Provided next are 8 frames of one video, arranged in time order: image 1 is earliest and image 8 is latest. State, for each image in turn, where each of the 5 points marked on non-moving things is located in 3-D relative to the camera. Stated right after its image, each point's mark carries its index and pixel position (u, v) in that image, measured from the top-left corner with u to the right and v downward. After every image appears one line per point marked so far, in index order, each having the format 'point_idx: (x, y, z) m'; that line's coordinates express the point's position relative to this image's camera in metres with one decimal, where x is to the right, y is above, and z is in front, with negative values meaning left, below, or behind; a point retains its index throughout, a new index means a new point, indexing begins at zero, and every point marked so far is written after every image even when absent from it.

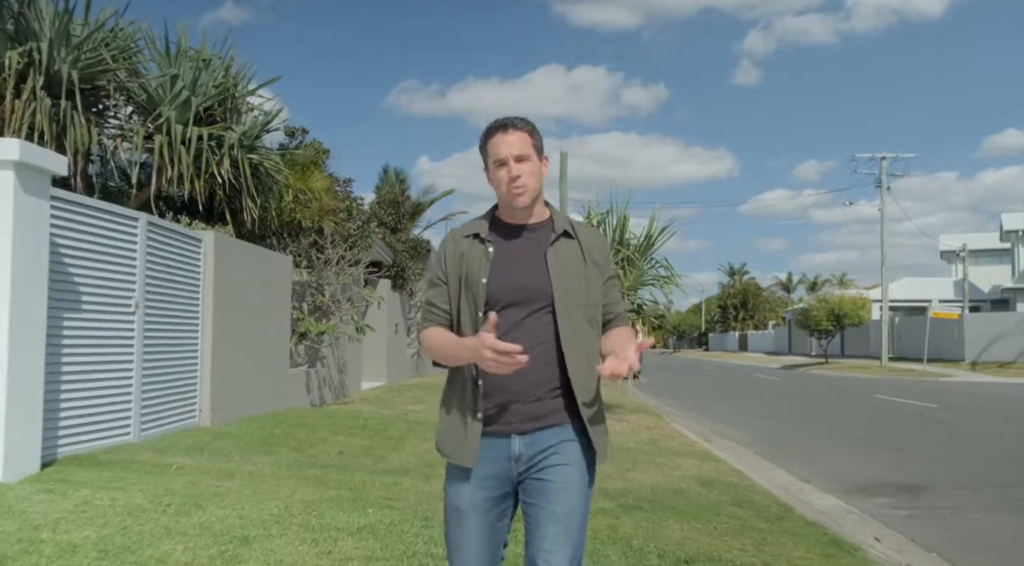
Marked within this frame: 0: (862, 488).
0: (+3.5, -2.0, +7.1) m
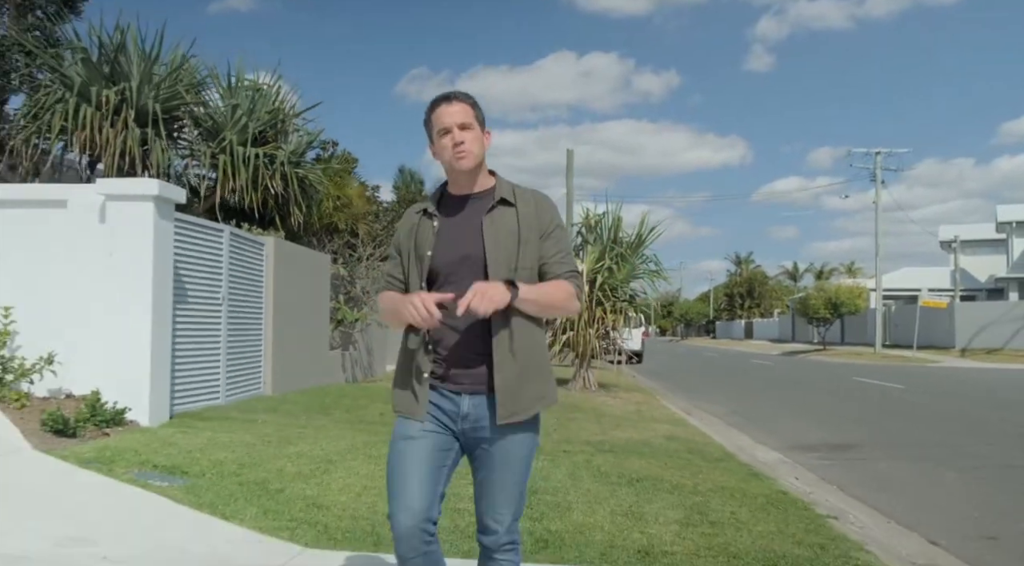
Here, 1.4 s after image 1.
0: (+3.6, -2.0, +8.8) m
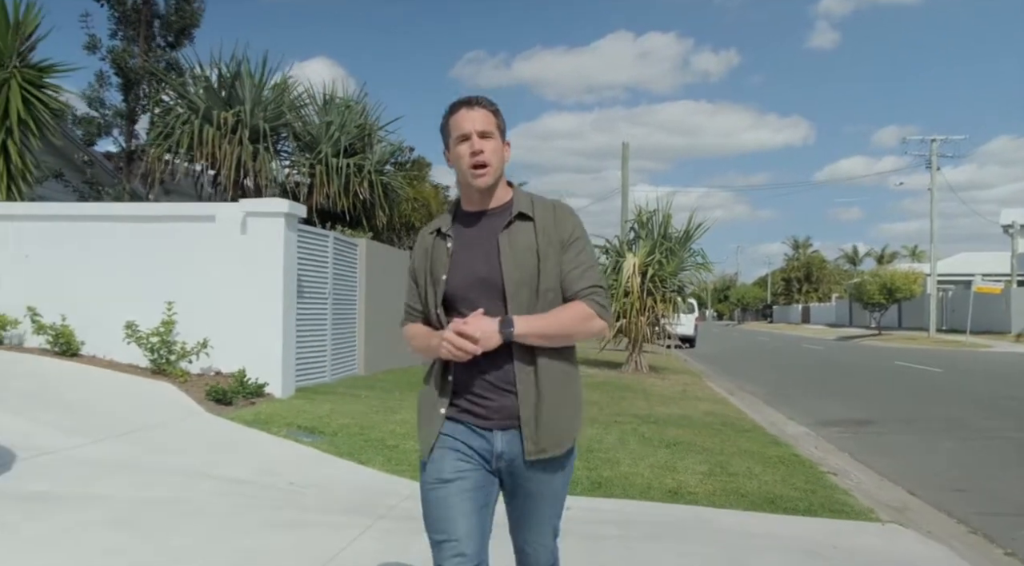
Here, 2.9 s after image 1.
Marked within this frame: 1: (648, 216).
0: (+4.4, -1.9, +9.9) m
1: (+3.0, +1.5, +15.4) m
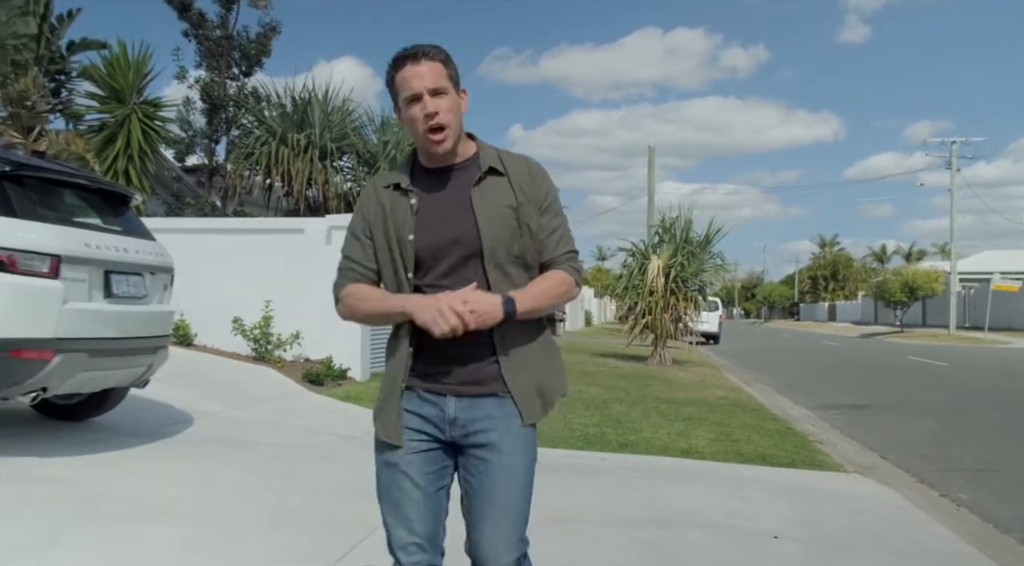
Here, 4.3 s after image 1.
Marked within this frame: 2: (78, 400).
0: (+5.1, -1.9, +11.2) m
1: (+3.8, +1.5, +16.7) m
2: (-3.5, -0.9, +5.6) m
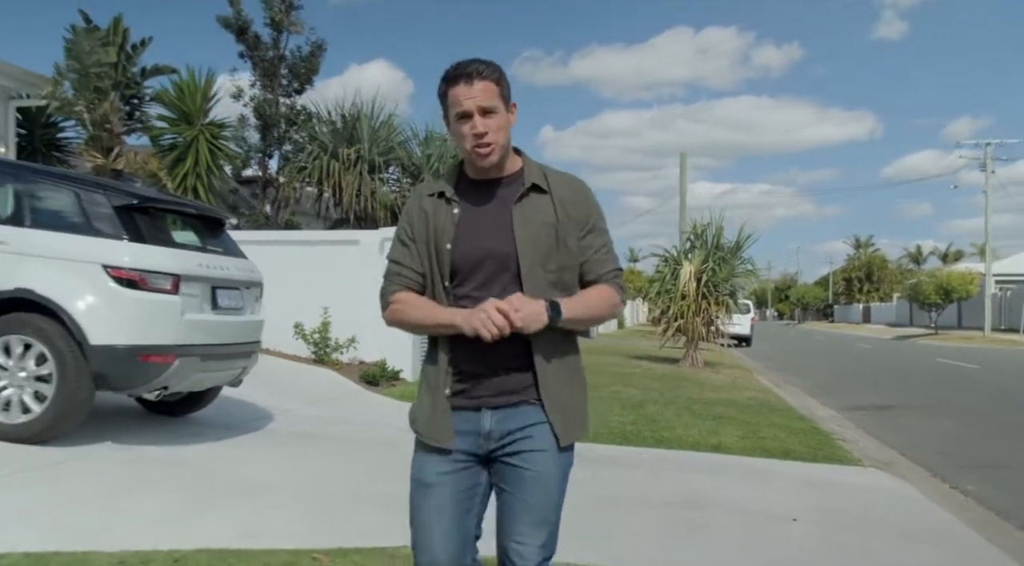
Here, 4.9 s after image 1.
0: (+5.7, -2.0, +11.7) m
1: (+4.7, +1.3, +17.3) m
2: (-3.1, -1.1, +6.4) m
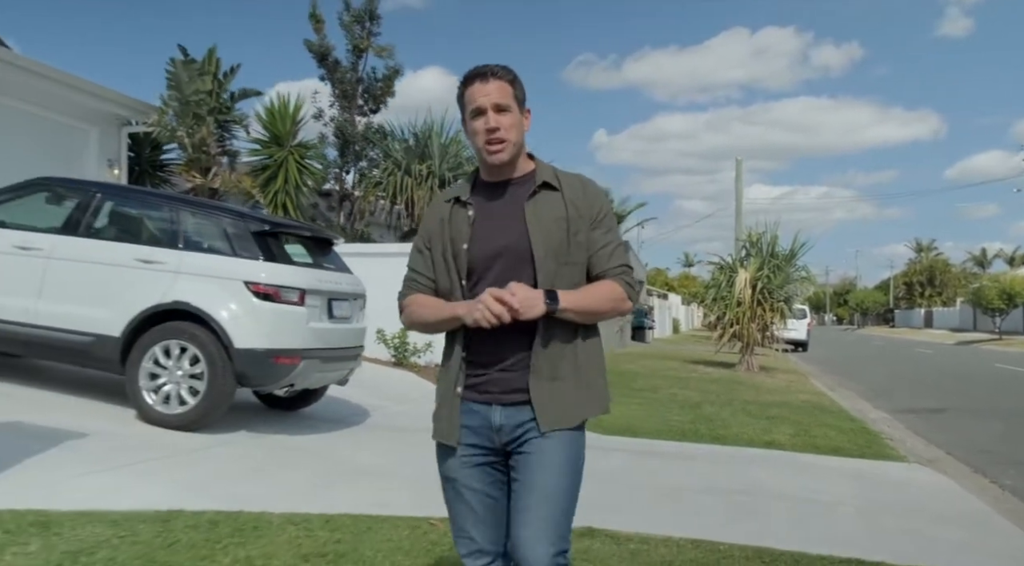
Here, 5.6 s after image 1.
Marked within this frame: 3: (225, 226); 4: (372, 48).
0: (+6.8, -2.2, +12.0) m
1: (+6.2, +1.2, +17.7) m
2: (-2.3, -1.2, +7.4) m
3: (-2.7, +0.5, +6.5) m
4: (-3.4, +5.8, +17.3) m
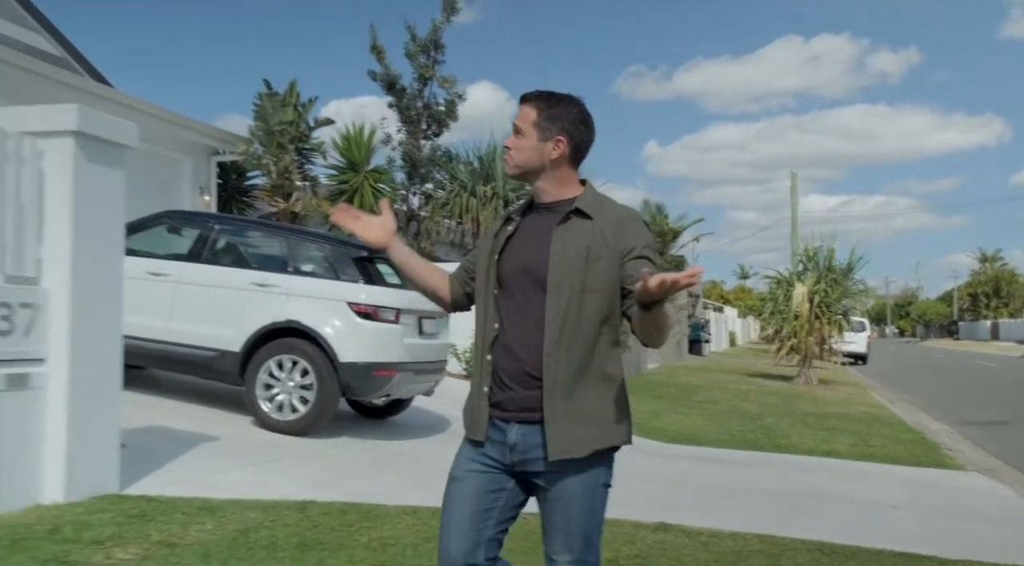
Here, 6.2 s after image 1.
0: (+7.9, -2.4, +12.1) m
1: (+7.7, +0.9, +17.9) m
2: (-1.5, -1.4, +8.2) m
3: (-1.9, +0.3, +7.3) m
4: (-1.9, +5.4, +18.2) m
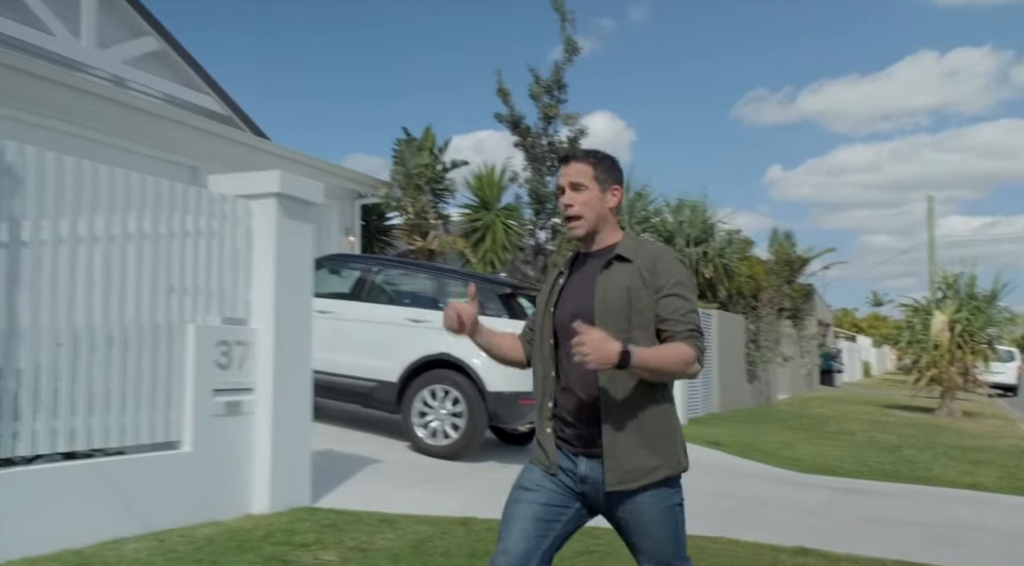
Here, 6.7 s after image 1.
0: (+10.1, -2.8, +11.2) m
1: (+10.8, +0.2, +17.1) m
2: (+0.2, -1.9, +8.9) m
3: (-0.4, -0.1, +8.2) m
4: (+1.3, +4.6, +19.1) m
